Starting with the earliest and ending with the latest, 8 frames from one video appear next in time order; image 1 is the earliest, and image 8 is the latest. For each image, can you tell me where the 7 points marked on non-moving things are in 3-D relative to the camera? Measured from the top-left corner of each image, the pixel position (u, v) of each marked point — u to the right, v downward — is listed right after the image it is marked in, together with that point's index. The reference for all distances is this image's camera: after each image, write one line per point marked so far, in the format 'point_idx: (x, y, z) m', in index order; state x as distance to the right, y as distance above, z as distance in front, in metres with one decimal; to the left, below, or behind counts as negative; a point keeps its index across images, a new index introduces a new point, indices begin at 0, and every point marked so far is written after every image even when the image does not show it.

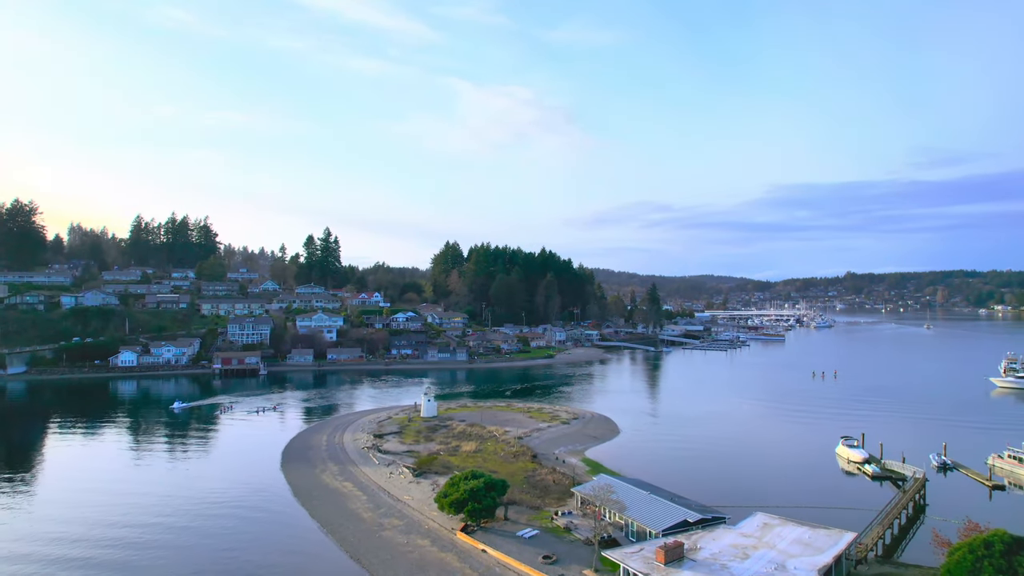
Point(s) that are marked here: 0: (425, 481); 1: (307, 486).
0: (-2.6, -5.8, +17.5) m
1: (-6.6, -6.2, +18.7) m
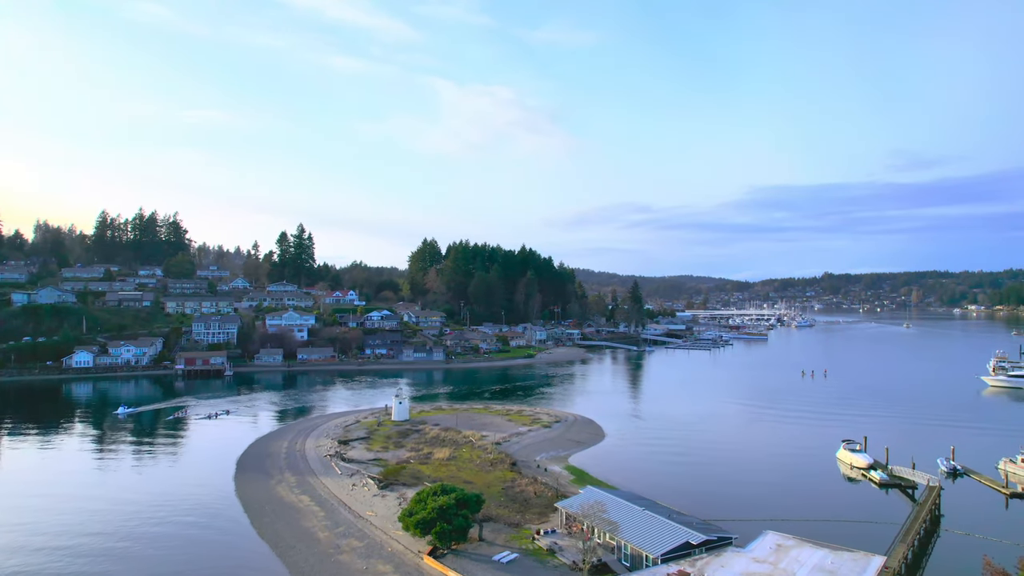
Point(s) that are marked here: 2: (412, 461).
0: (-3.2, -5.5, +15.6) m
1: (-7.2, -6.0, +16.7) m
2: (-3.3, -5.6, +19.2) m
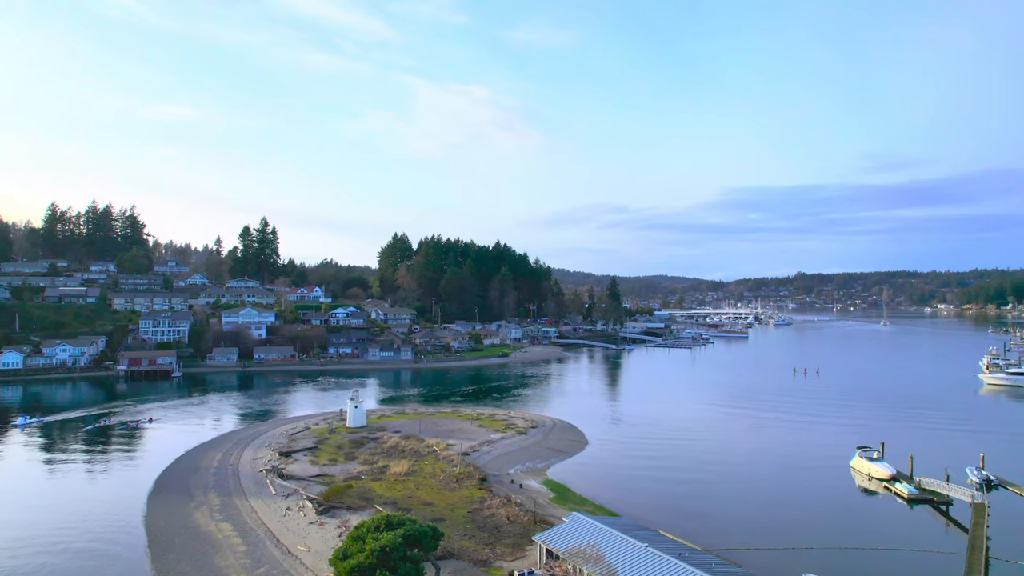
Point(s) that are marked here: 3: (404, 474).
0: (-3.9, -5.1, +12.7) m
1: (-8.0, -5.5, +13.6) m
2: (-4.1, -5.2, +16.3) m
3: (-3.0, -5.2, +16.3) m
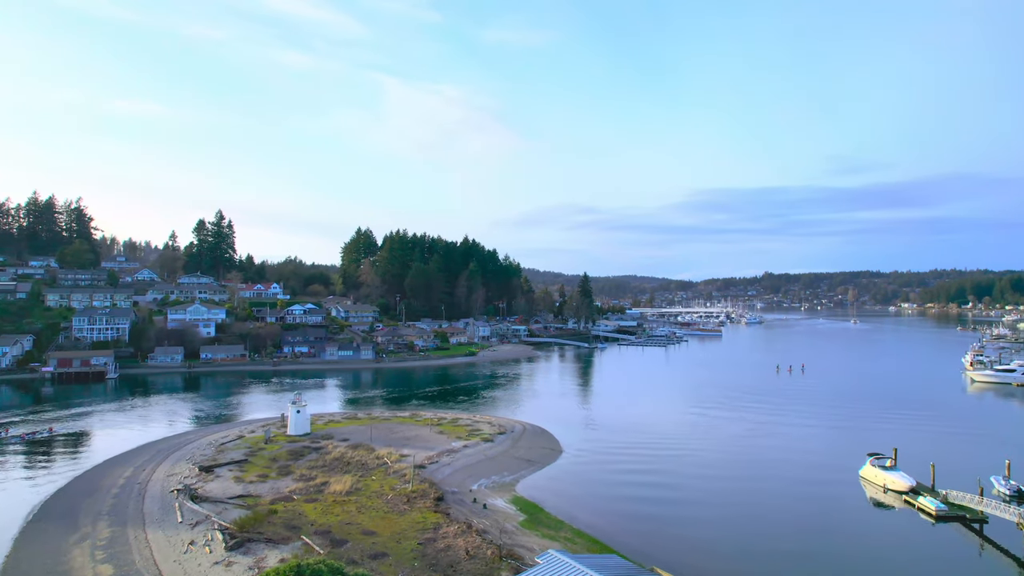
0: (-4.6, -4.7, +10.0) m
1: (-8.7, -5.1, +10.7) m
2: (-5.0, -4.8, +13.5) m
3: (-3.9, -4.8, +13.7) m
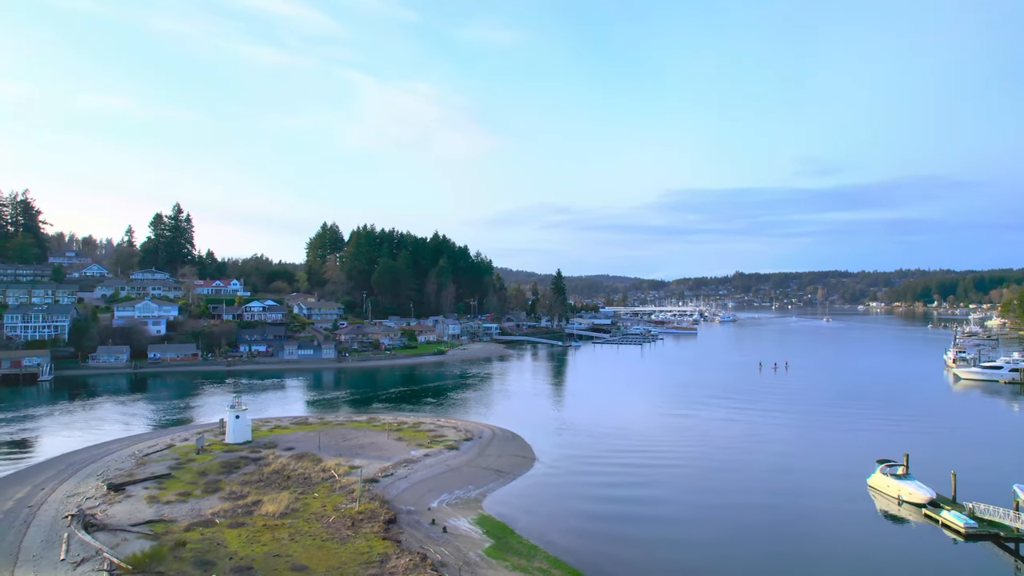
0: (-5.1, -4.3, +7.8) m
1: (-9.2, -4.8, +8.3) m
2: (-5.7, -4.5, +11.3) m
3: (-4.5, -4.4, +11.5) m
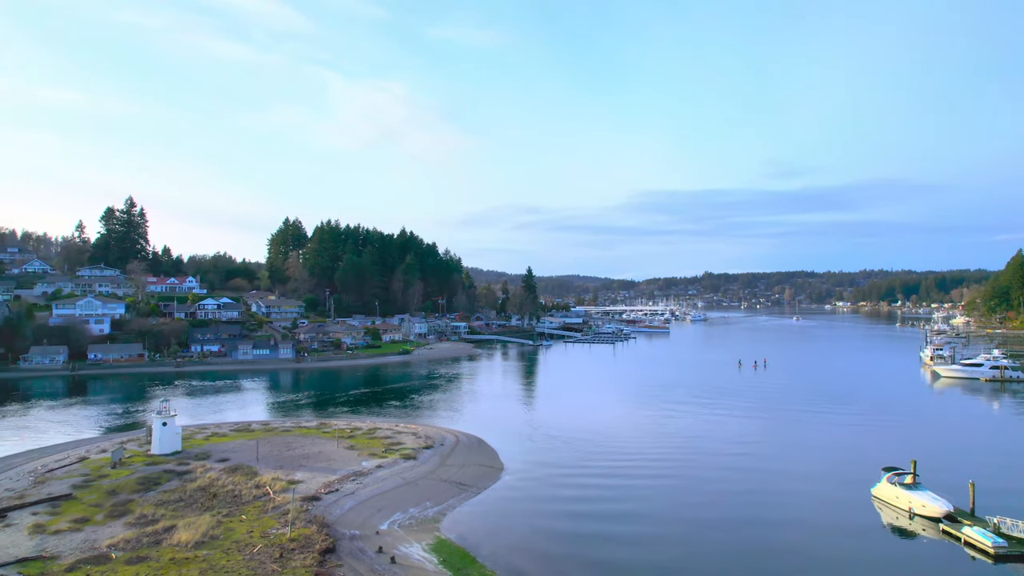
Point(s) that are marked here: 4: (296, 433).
0: (-5.6, -4.1, +5.8) m
1: (-9.7, -4.5, +6.1) m
2: (-6.3, -4.2, +9.3) m
3: (-5.2, -4.2, +9.5) m
4: (-6.4, -4.3, +17.5) m
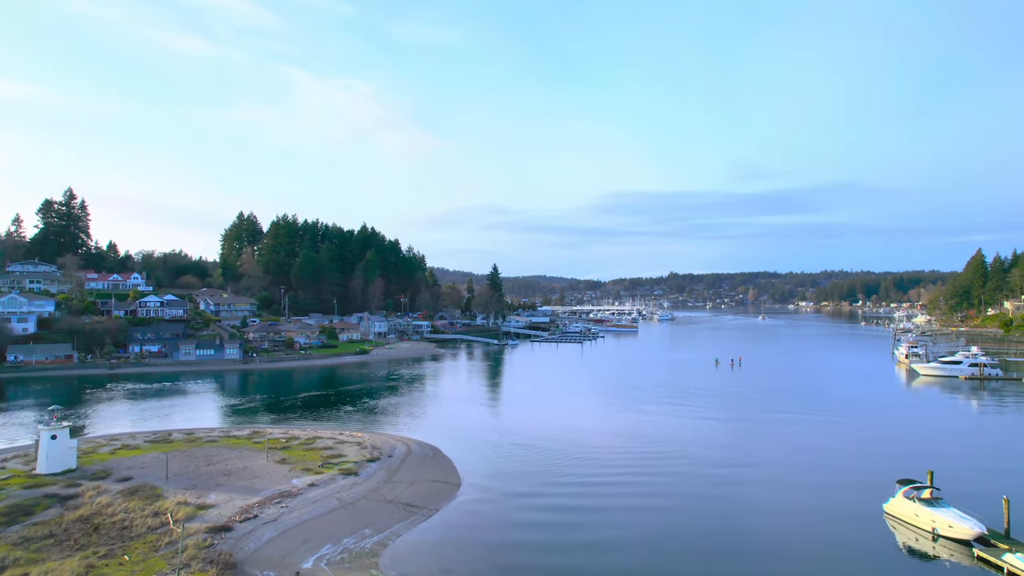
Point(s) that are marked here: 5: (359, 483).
0: (-5.9, -3.8, +3.5) m
1: (-10.1, -4.2, +3.6) m
2: (-6.8, -3.9, +7.0) m
3: (-5.8, -3.9, +7.3) m
4: (-7.4, -4.0, +15.1) m
5: (-3.1, -4.0, +12.0) m
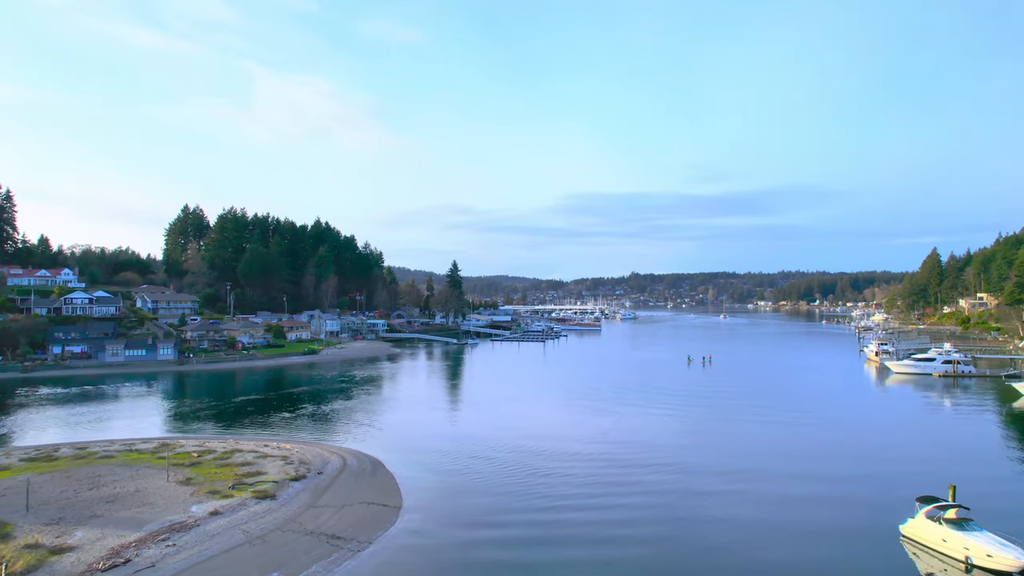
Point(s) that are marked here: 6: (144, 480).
0: (-6.2, -3.5, +1.1) m
1: (-10.4, -3.9, +1.0) m
2: (-7.3, -3.6, +4.5) m
3: (-6.3, -3.6, +4.9) m
4: (-8.4, -3.7, +12.7) m
5: (-3.9, -3.7, +9.8) m
6: (-7.1, -3.6, +11.4) m
